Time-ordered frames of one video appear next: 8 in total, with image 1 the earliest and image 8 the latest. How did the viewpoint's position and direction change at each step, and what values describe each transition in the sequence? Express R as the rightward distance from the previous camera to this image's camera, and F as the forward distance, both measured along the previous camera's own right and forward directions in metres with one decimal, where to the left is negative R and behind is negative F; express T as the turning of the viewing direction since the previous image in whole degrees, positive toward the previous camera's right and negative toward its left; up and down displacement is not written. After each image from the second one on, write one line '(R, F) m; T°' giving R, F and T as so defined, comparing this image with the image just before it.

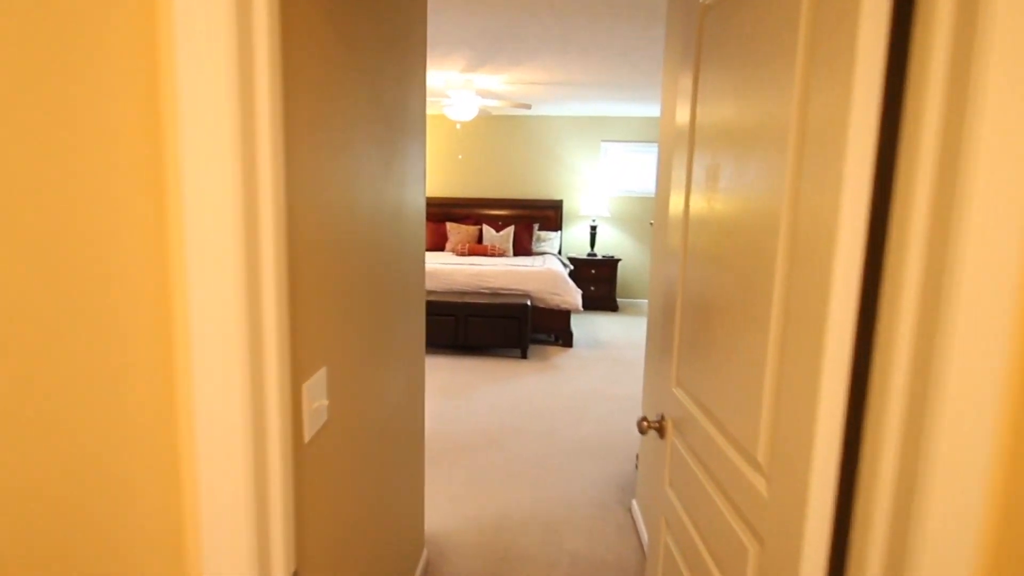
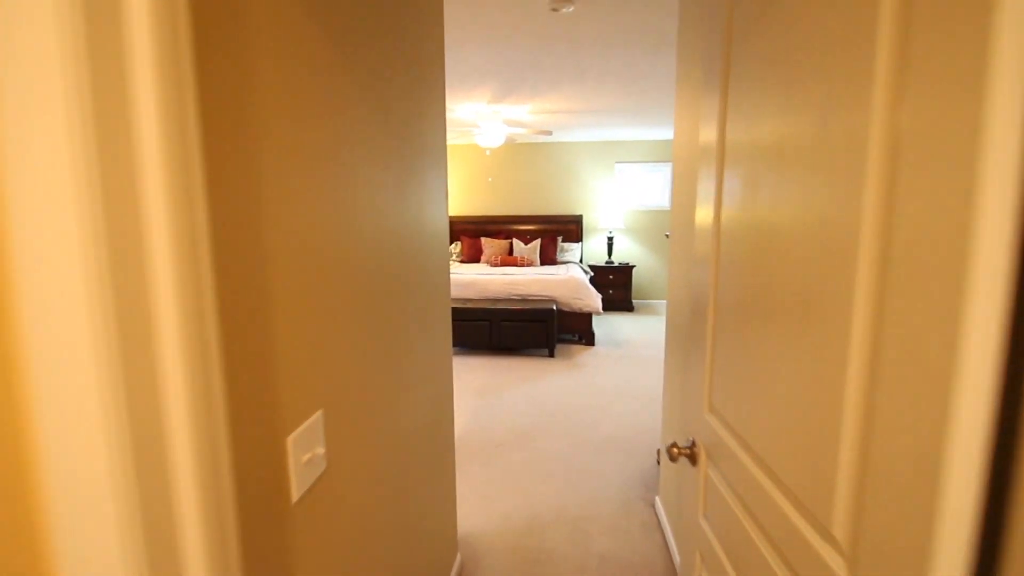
(0.0, +0.1) m; -2°
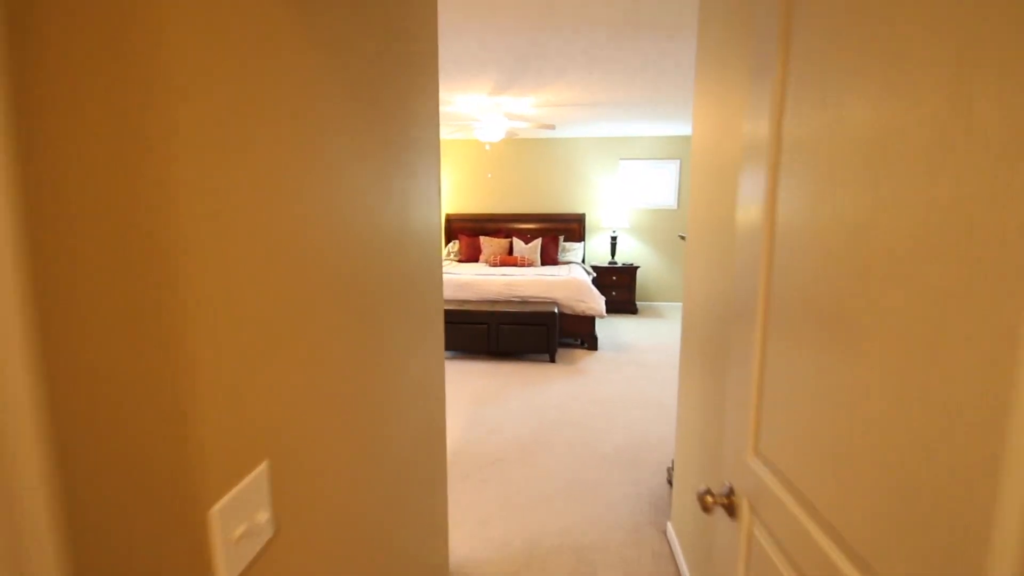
(0.0, +0.2) m; 0°
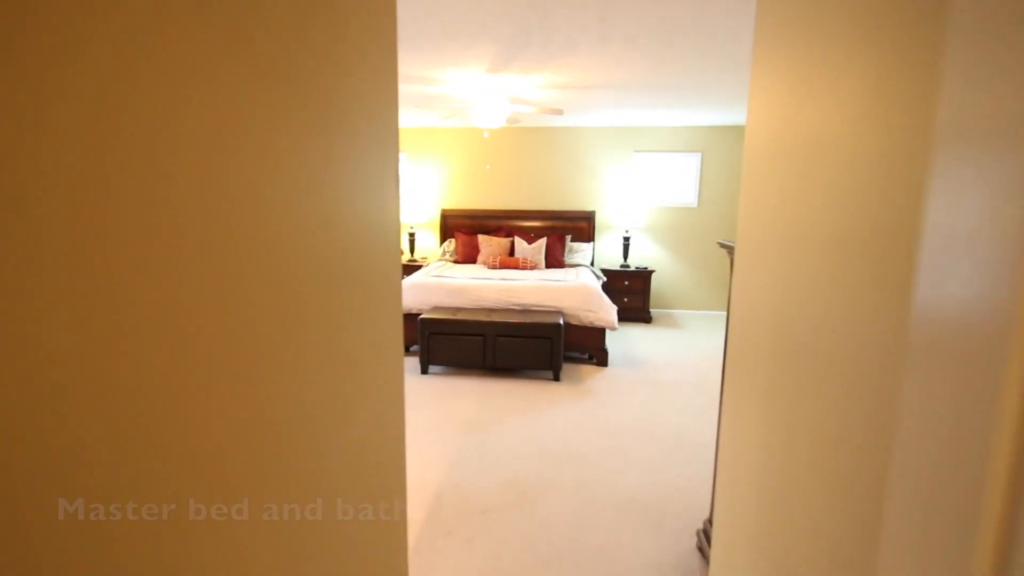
(0.0, +0.5) m; -1°
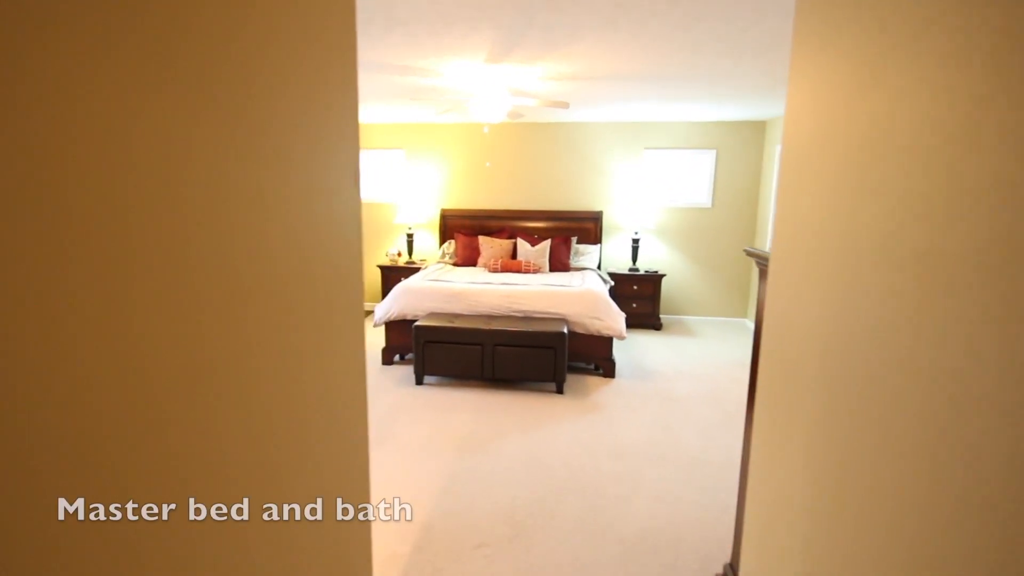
(0.0, +0.2) m; -1°
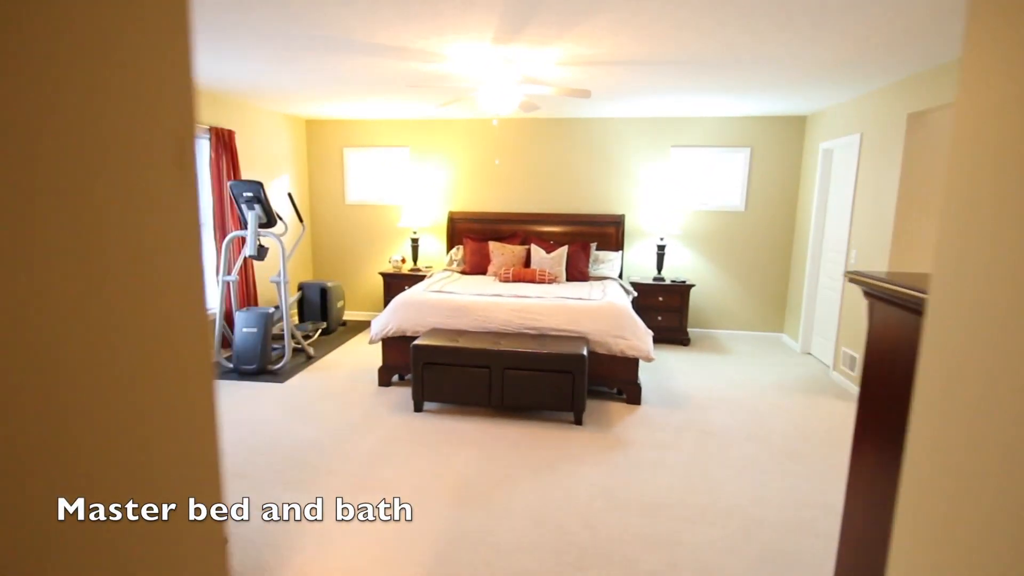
(0.0, +0.4) m; -2°
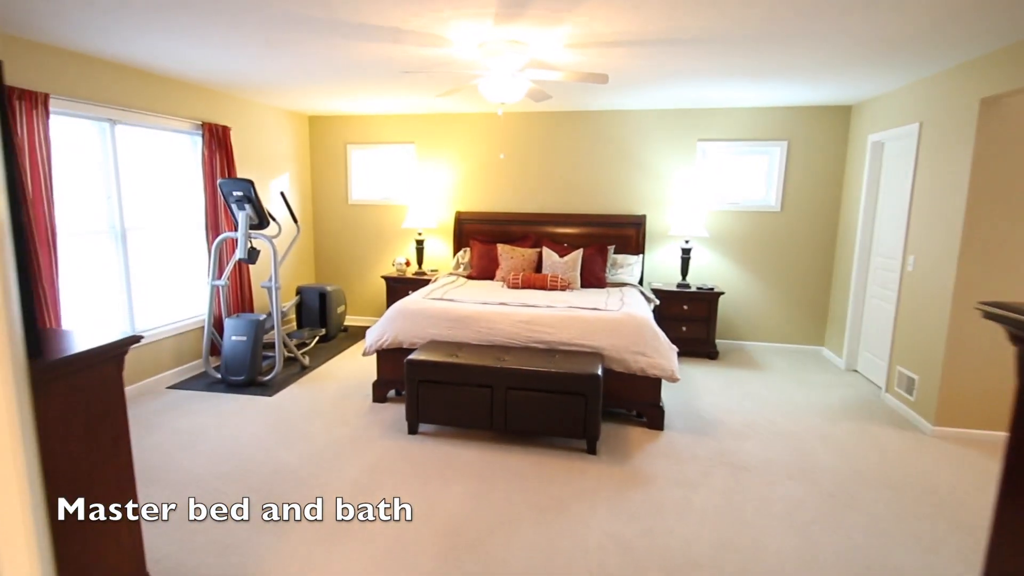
(+0.1, +0.4) m; -3°
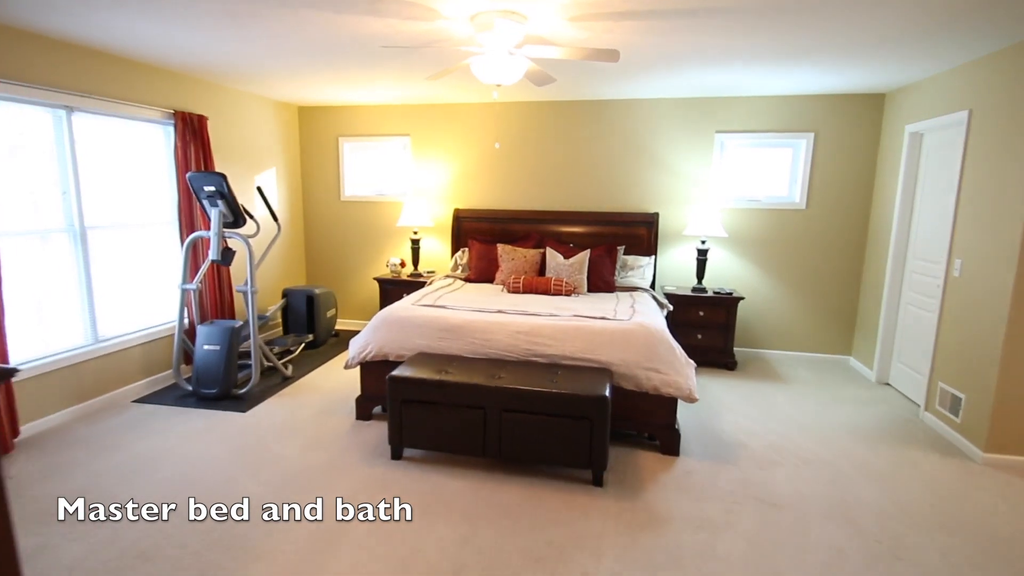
(+0.1, +0.3) m; -1°
